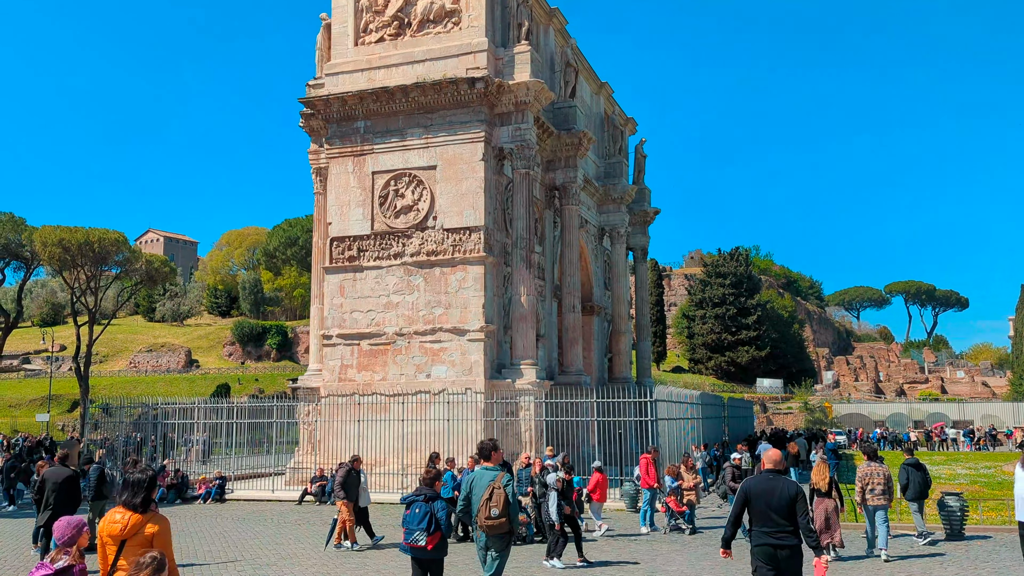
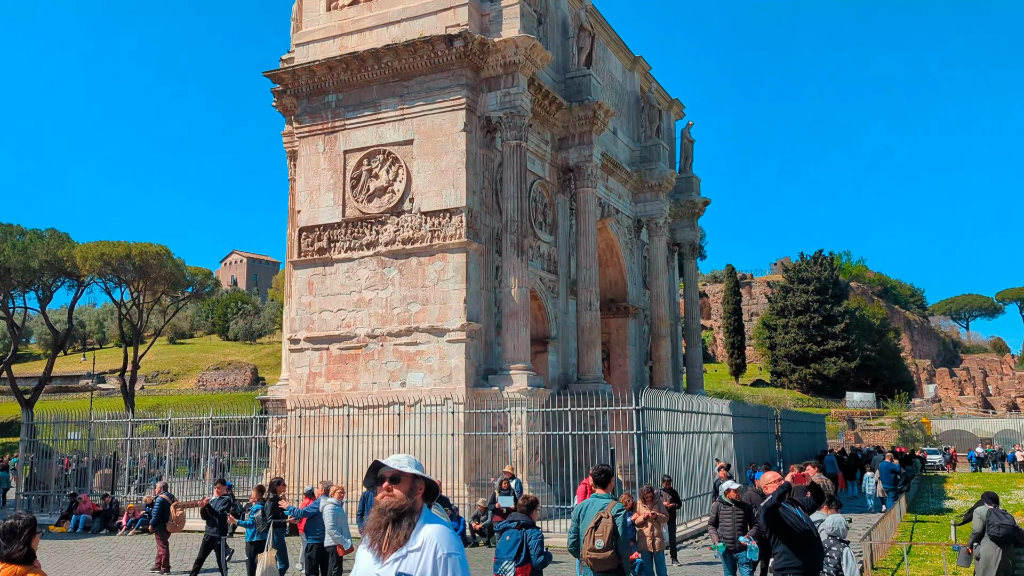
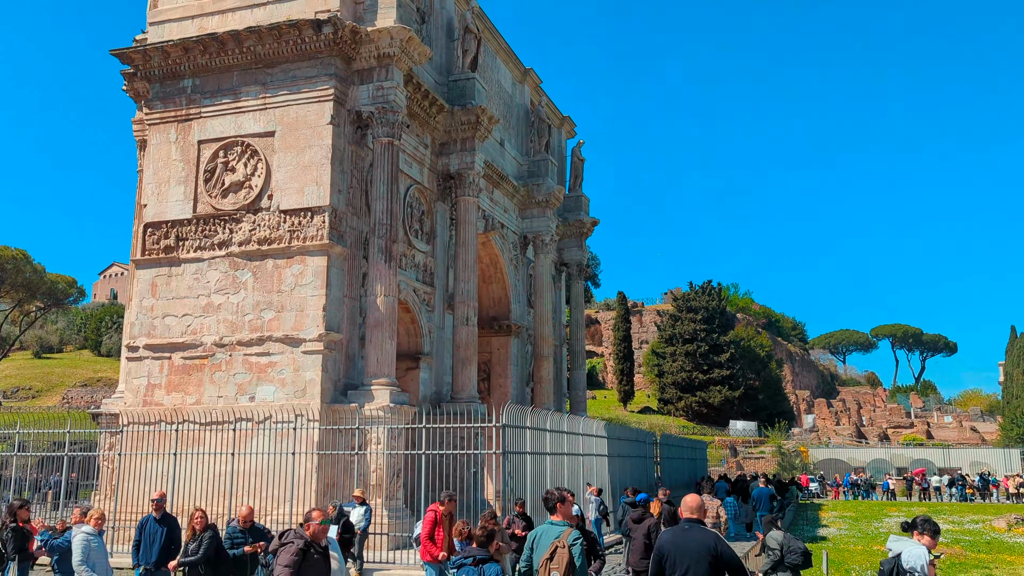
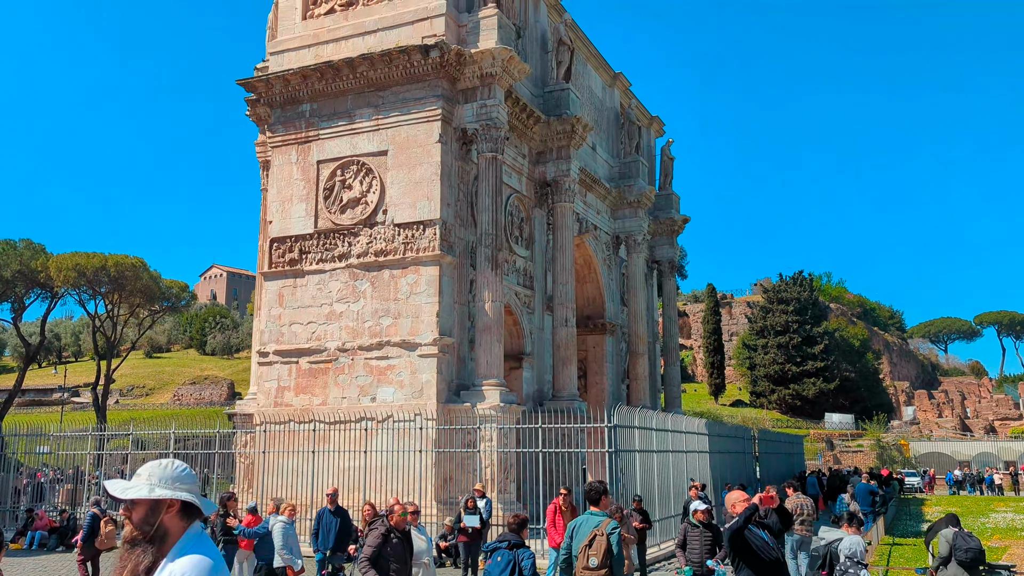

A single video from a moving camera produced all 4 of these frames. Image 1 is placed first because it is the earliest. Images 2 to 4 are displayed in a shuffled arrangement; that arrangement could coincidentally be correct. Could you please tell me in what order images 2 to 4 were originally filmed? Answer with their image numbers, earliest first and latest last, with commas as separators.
2, 4, 3
